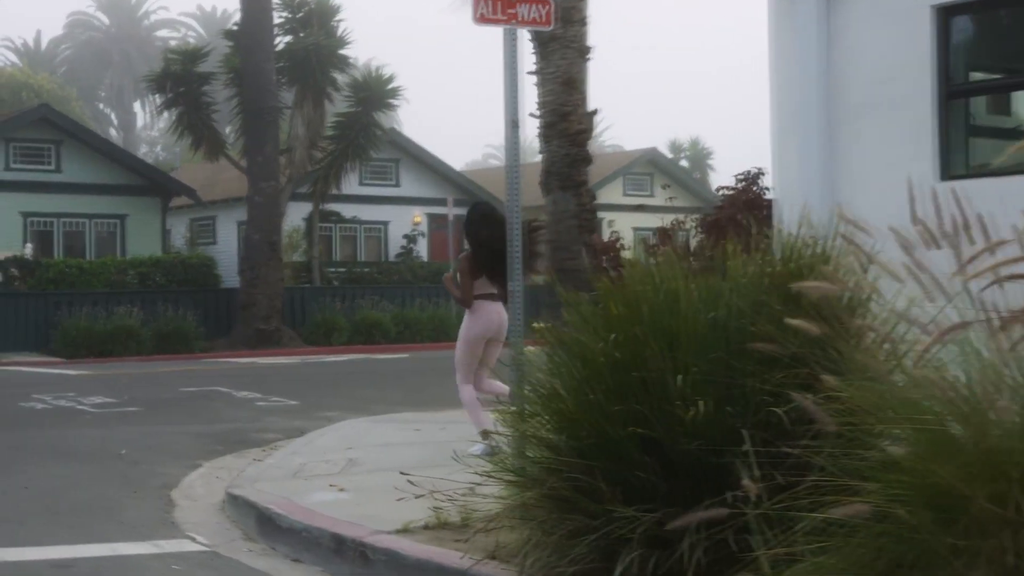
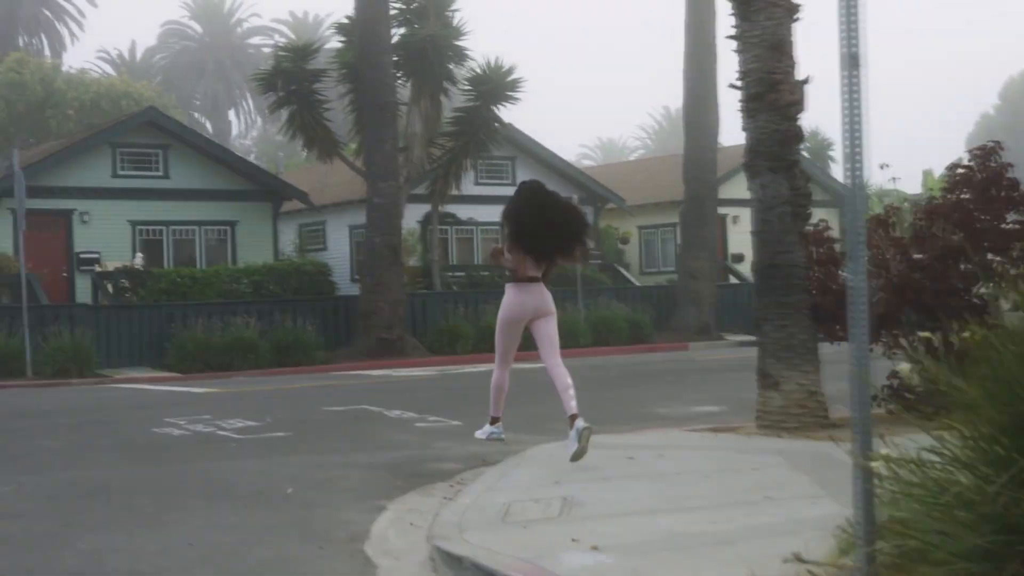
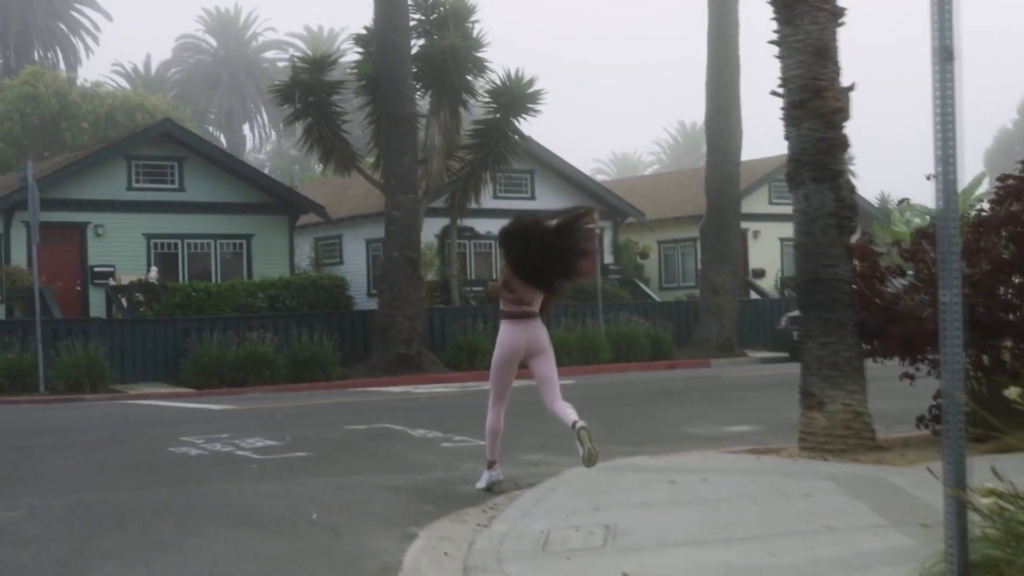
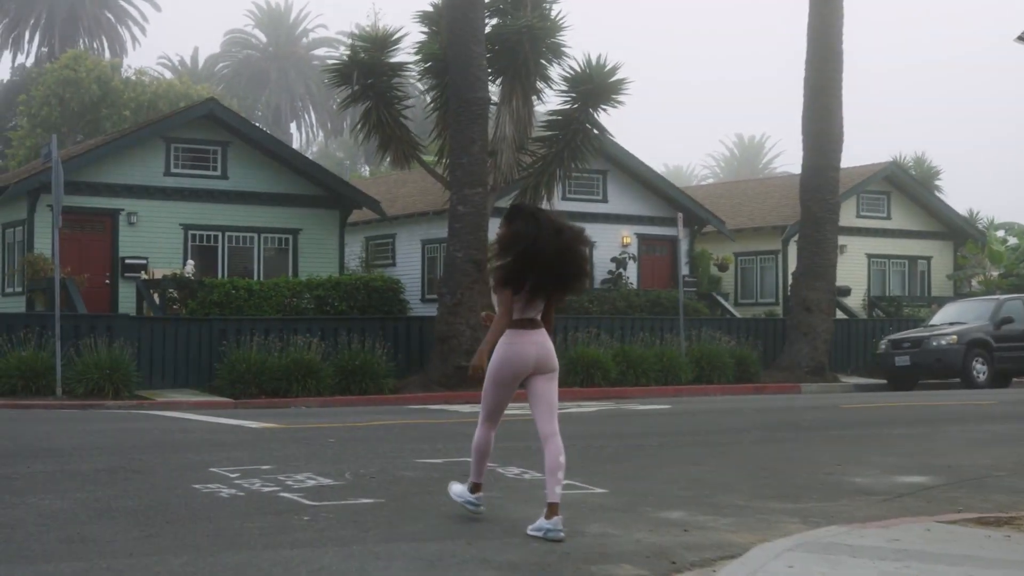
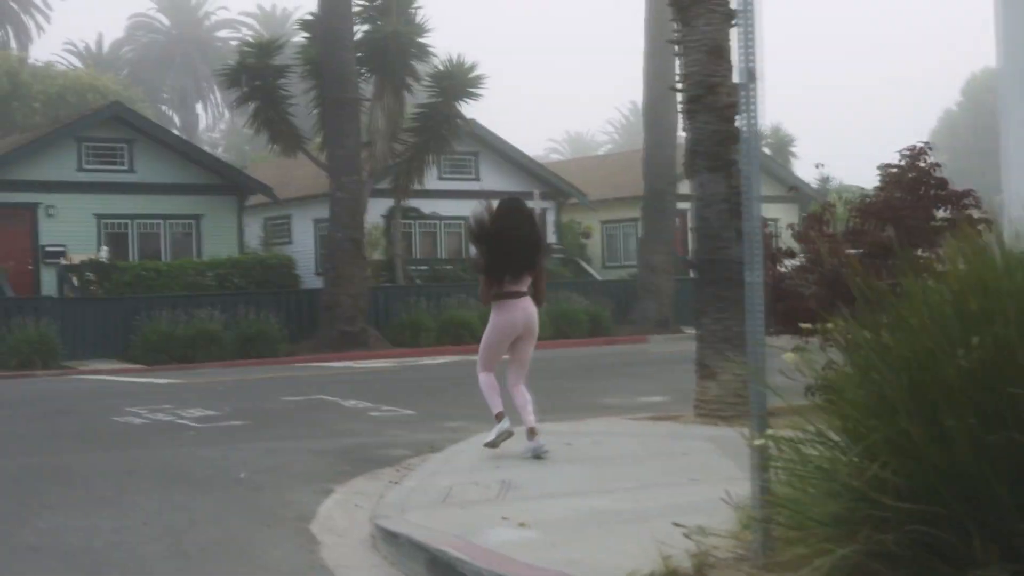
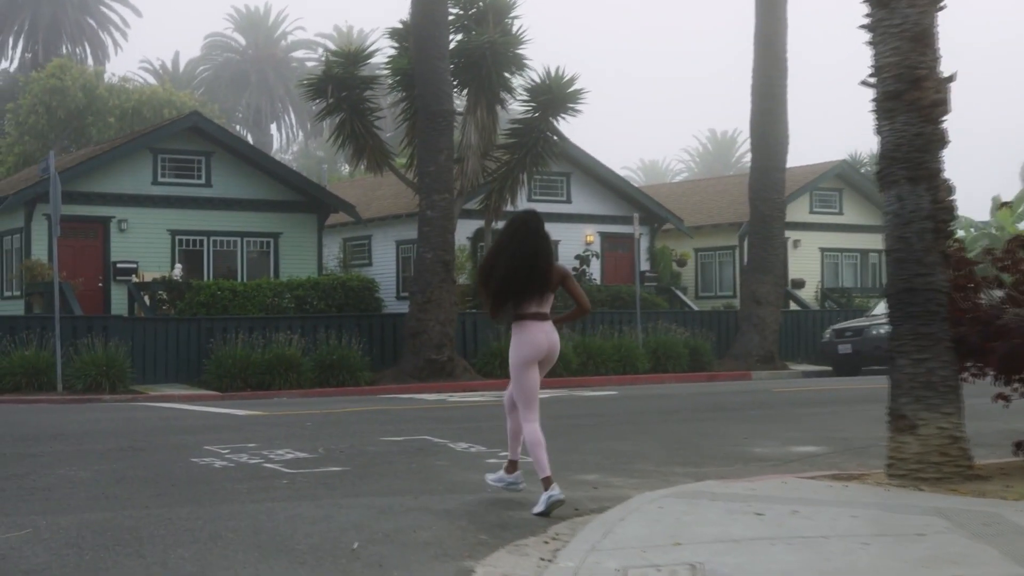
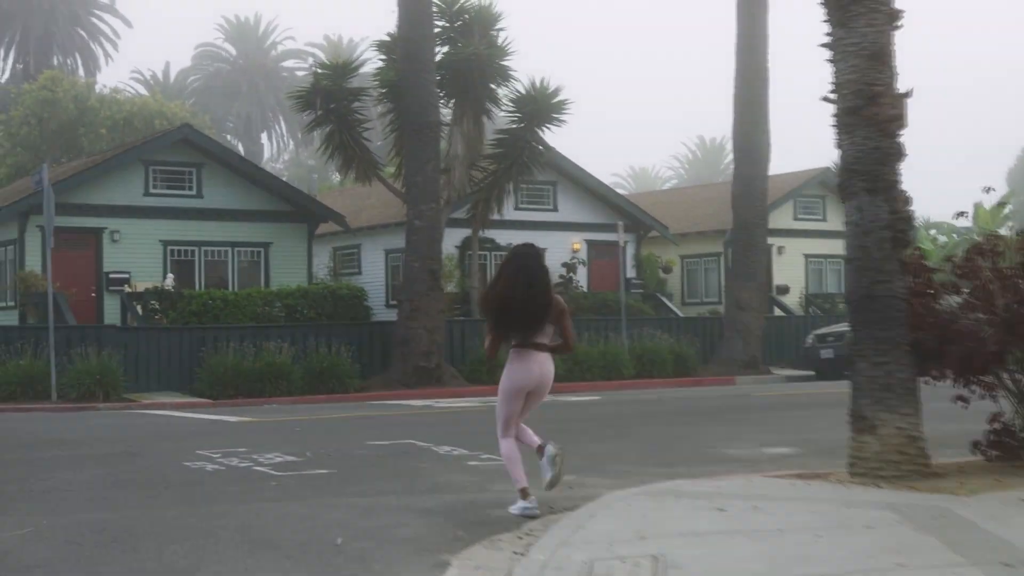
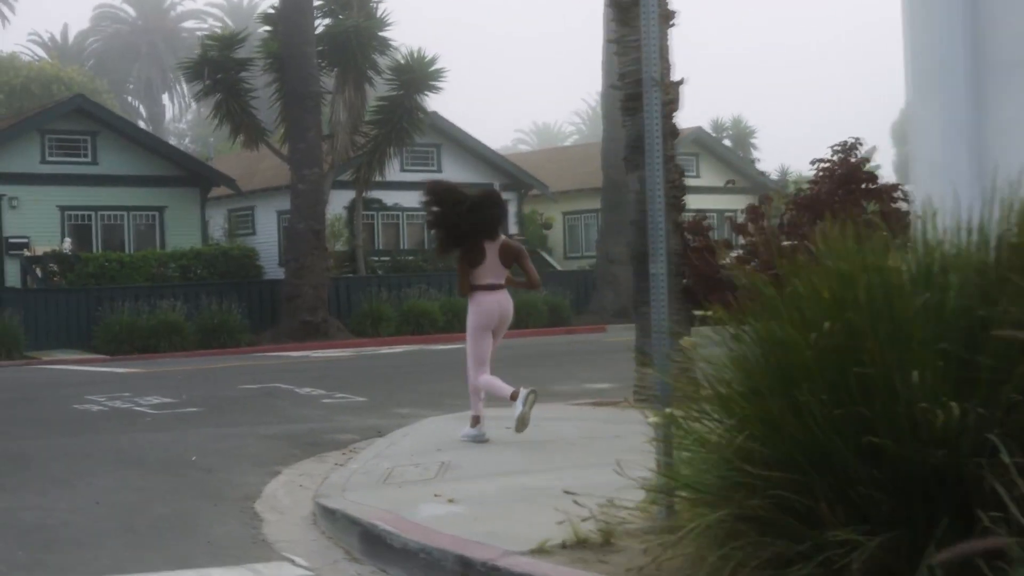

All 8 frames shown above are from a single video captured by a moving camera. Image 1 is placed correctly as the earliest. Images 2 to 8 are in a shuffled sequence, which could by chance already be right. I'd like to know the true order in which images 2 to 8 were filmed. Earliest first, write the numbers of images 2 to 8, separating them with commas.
8, 5, 2, 3, 7, 6, 4
